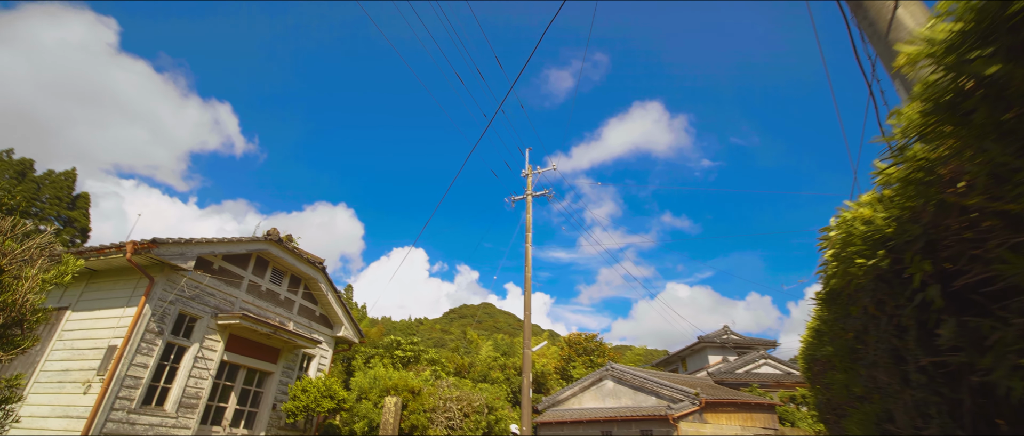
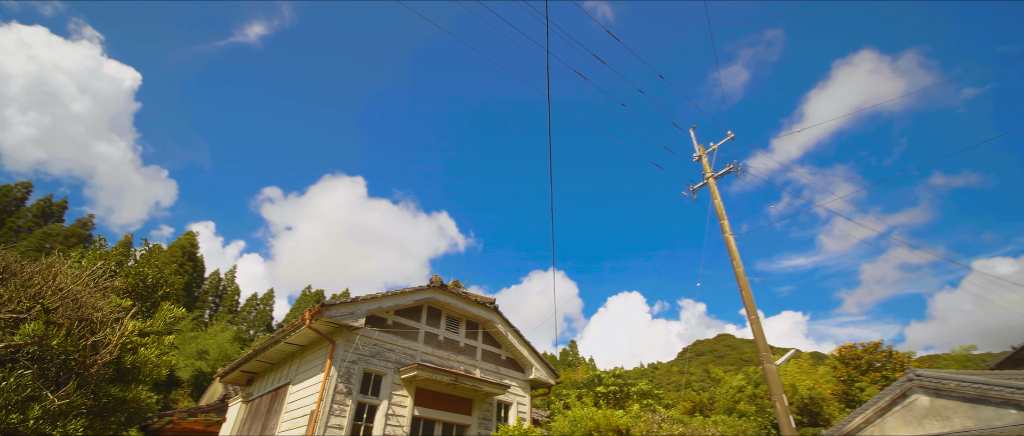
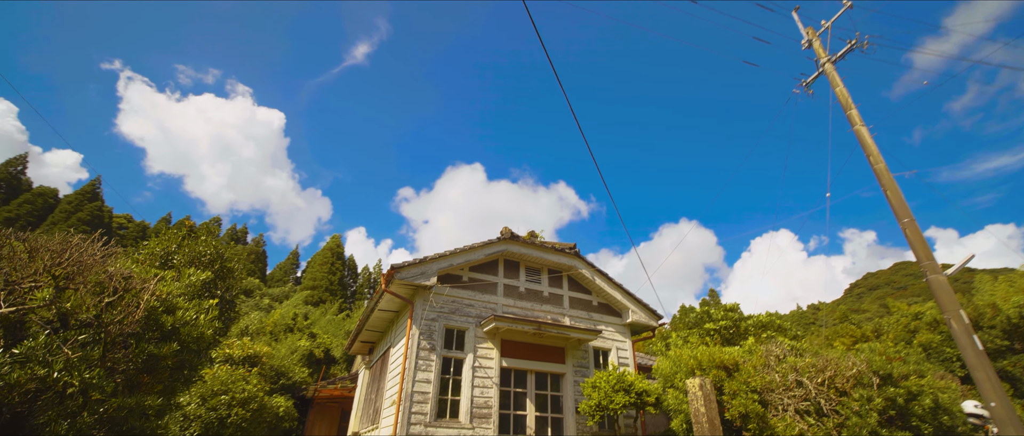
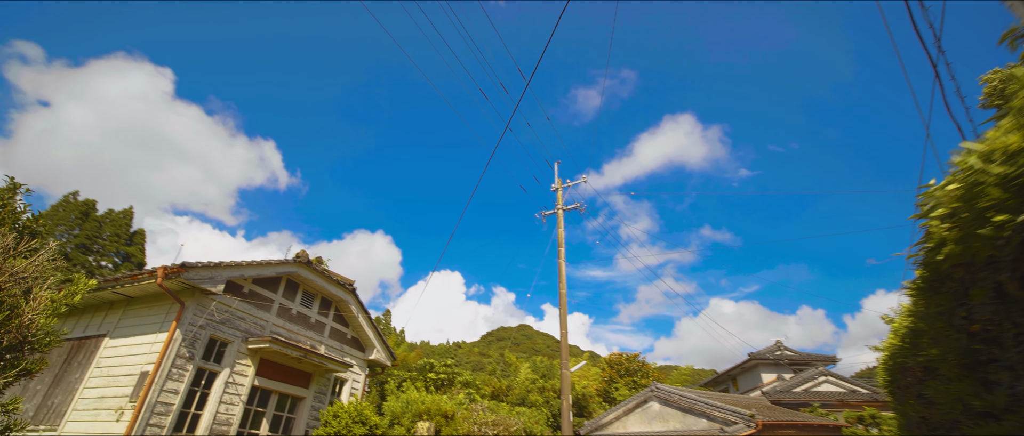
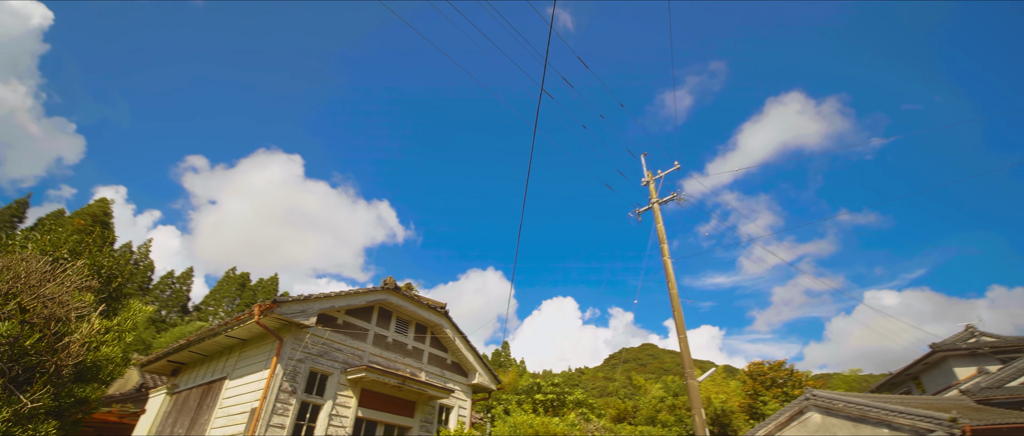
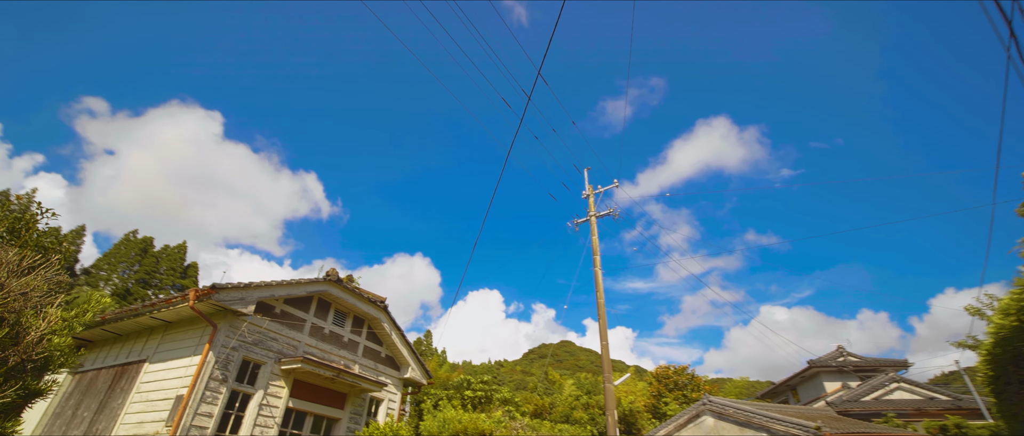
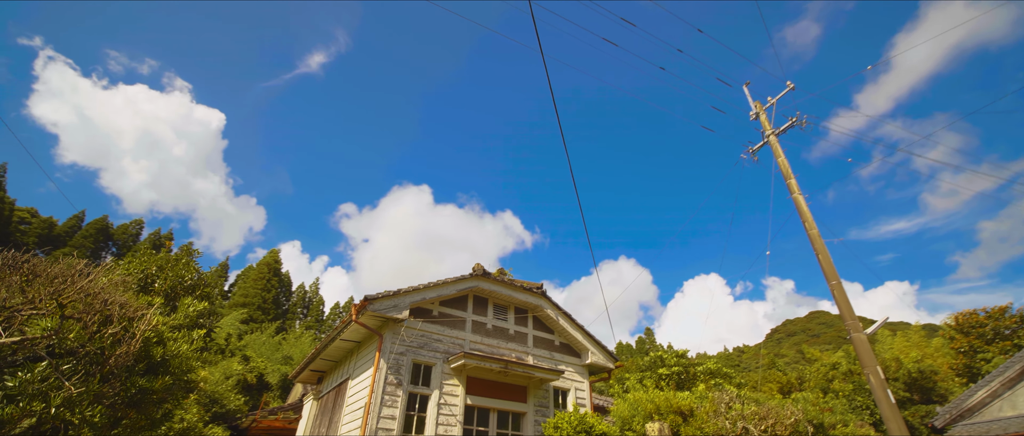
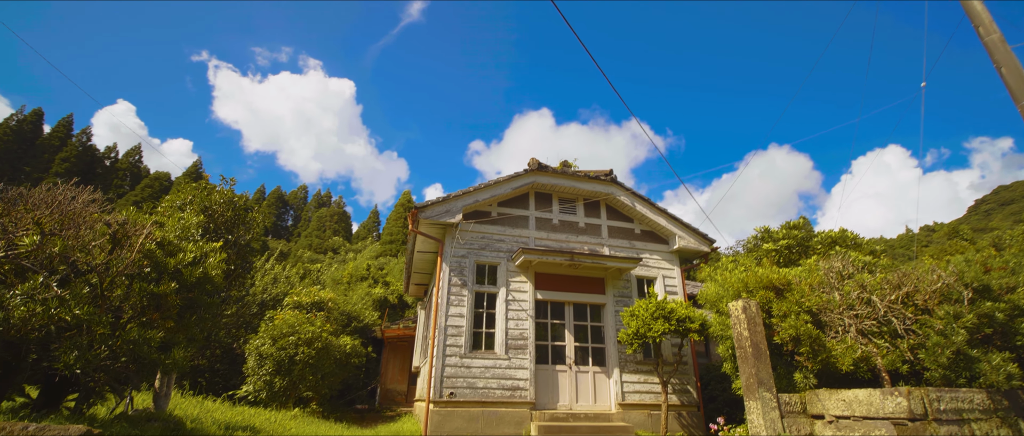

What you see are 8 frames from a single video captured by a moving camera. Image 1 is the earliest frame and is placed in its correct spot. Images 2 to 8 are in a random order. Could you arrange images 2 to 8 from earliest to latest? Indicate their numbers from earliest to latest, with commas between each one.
4, 6, 5, 2, 7, 3, 8
